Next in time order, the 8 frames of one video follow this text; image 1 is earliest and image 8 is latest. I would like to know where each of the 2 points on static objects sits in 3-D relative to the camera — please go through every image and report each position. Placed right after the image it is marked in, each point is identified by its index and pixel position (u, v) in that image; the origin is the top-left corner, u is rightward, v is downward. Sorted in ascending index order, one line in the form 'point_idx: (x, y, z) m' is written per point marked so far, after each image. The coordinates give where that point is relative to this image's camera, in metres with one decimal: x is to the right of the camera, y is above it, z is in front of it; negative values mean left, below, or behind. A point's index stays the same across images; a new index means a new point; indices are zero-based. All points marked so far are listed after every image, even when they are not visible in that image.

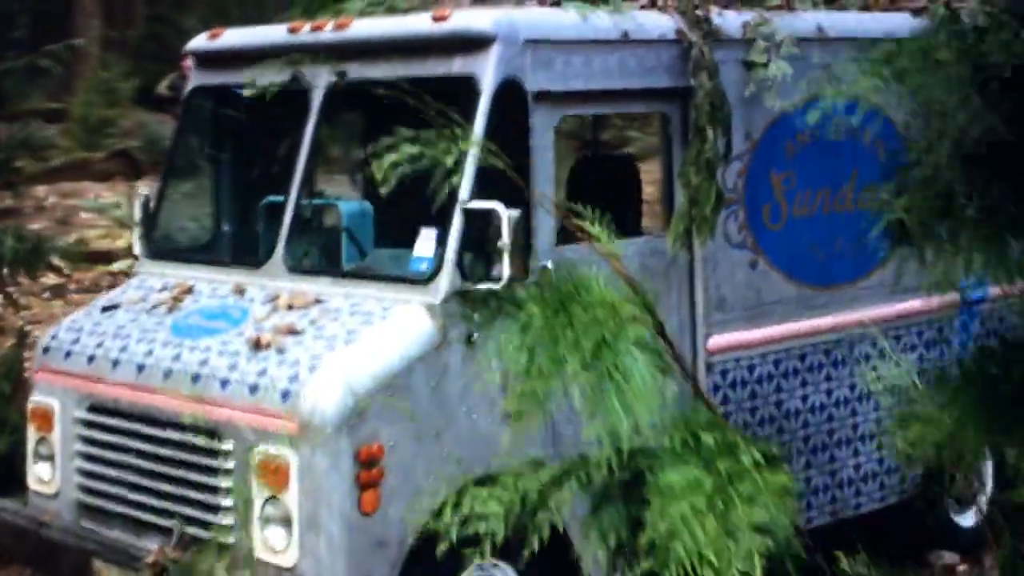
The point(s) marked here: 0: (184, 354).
0: (-0.9, -0.2, +4.7) m
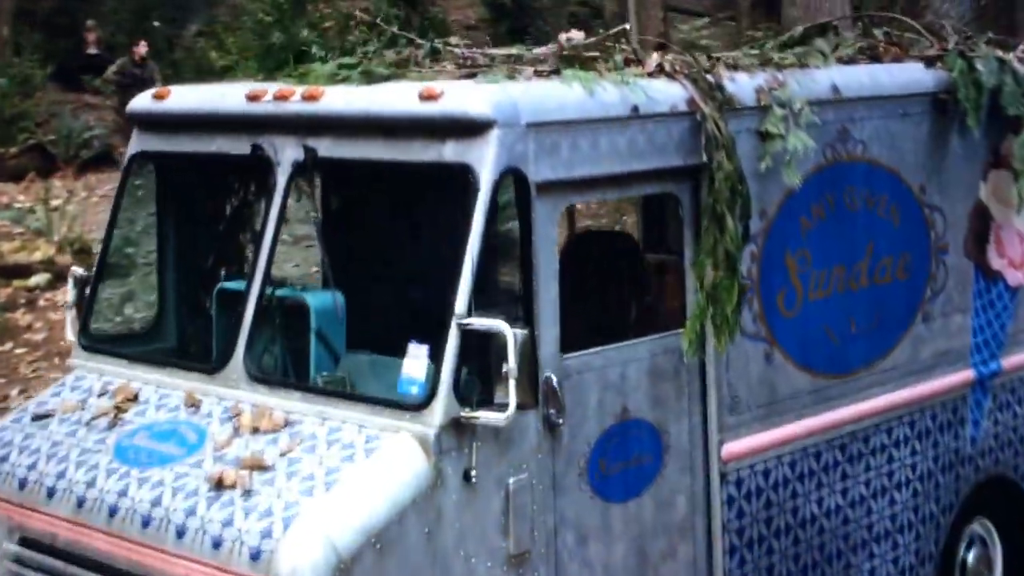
0: (-0.9, -0.5, +4.1) m
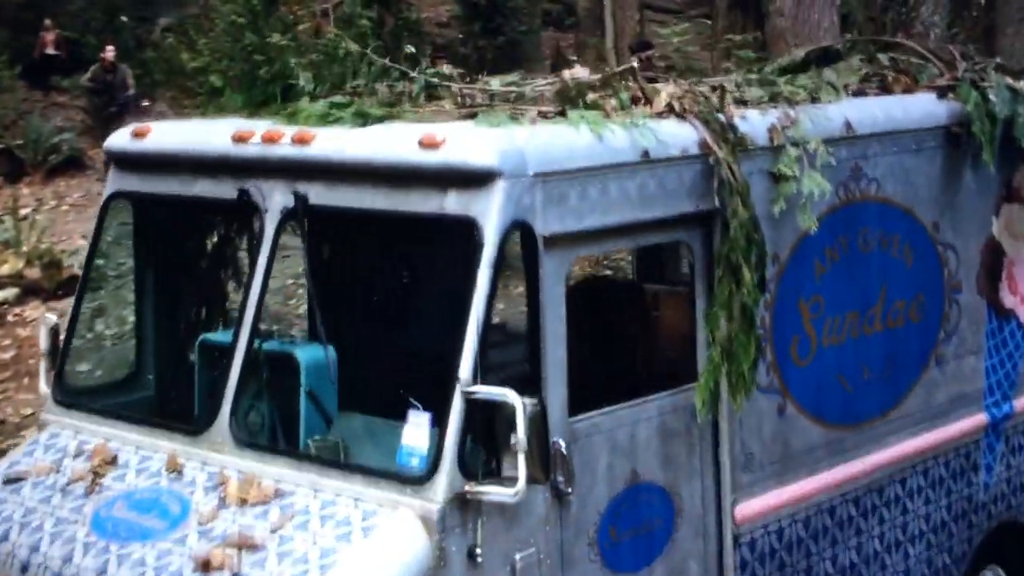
0: (-0.8, -0.6, +3.8) m
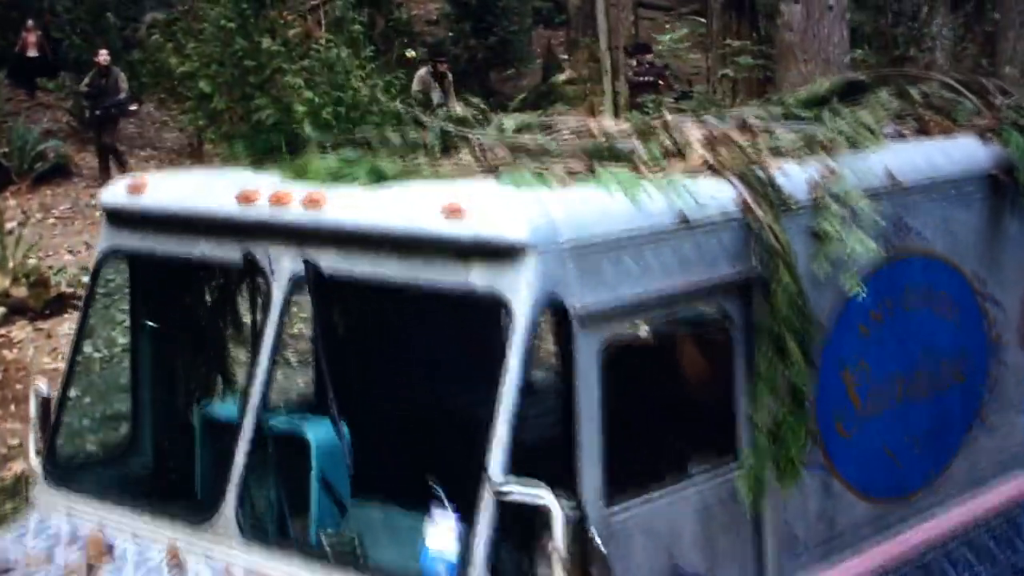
0: (-0.8, -0.8, +3.5) m
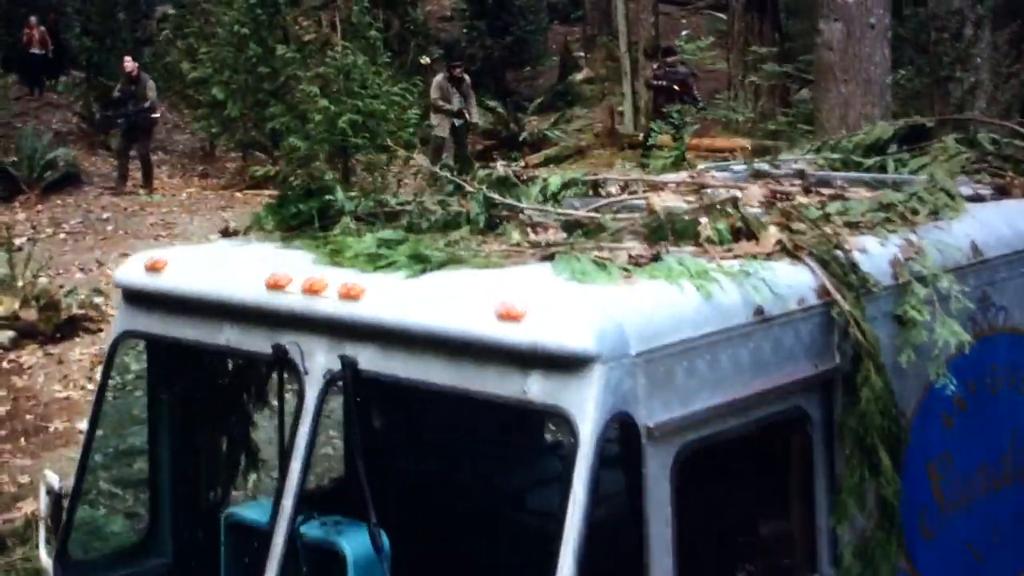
0: (-0.7, -1.0, +3.1) m
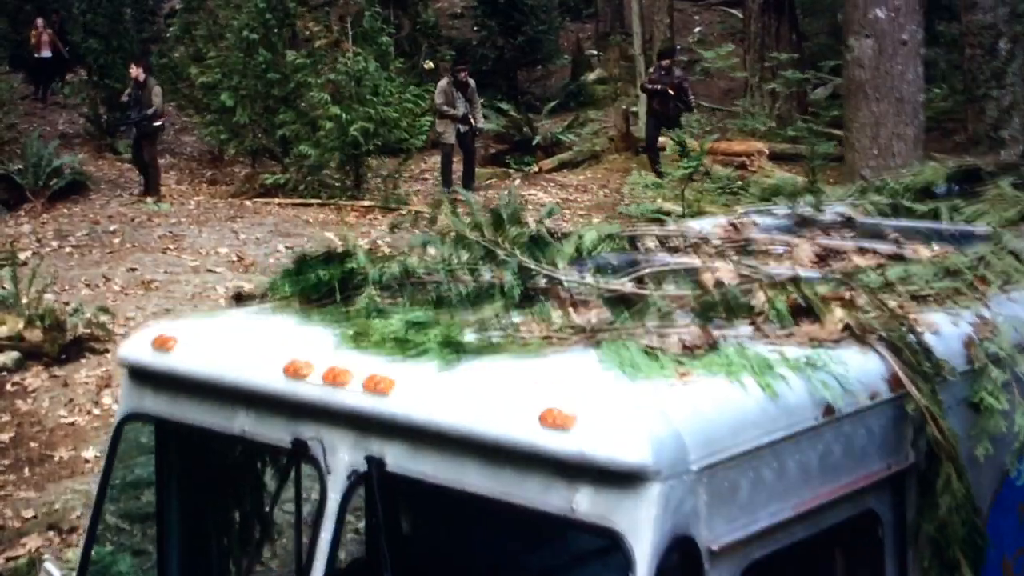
0: (-0.6, -1.1, +2.8) m
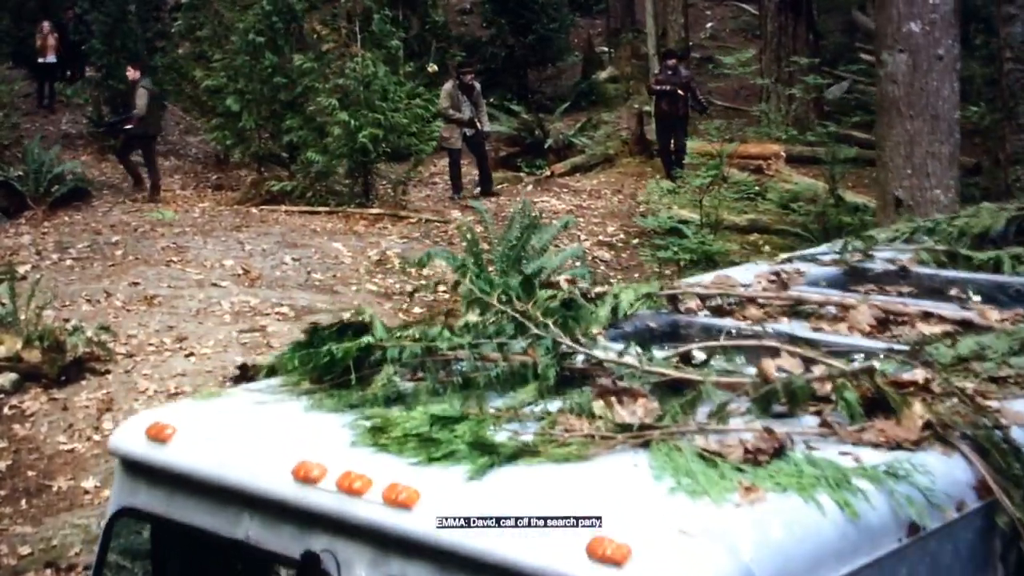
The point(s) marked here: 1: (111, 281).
0: (-0.5, -1.3, +2.4) m
1: (-2.8, +0.1, +12.7) m
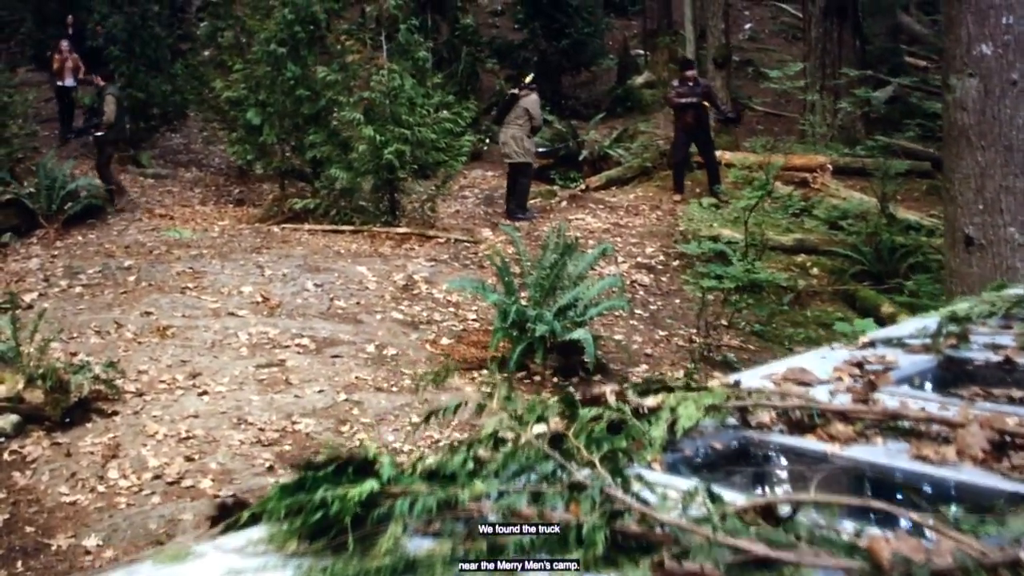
0: (-0.5, -1.5, +1.7) m
1: (-2.6, -0.1, +12.0) m
